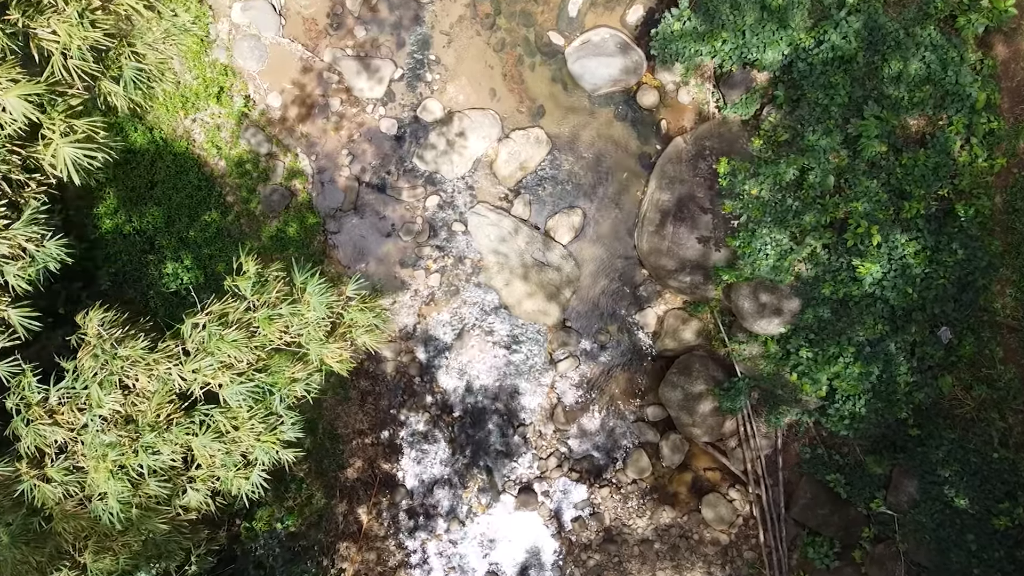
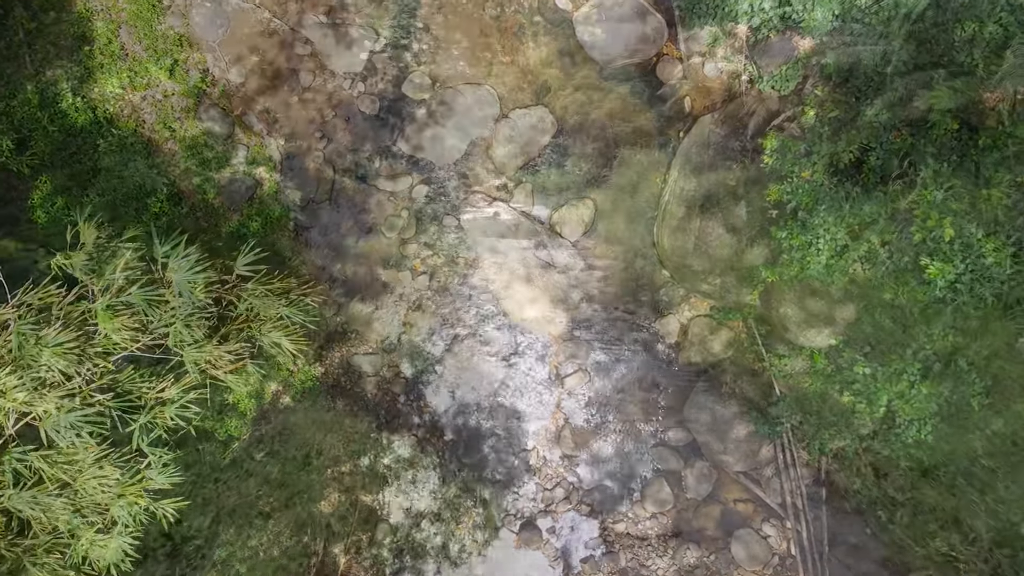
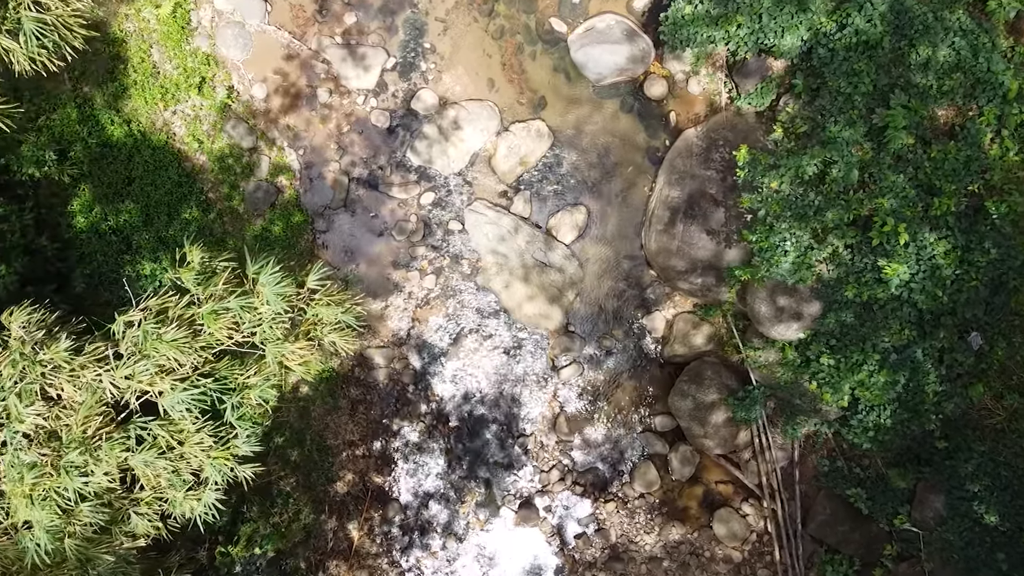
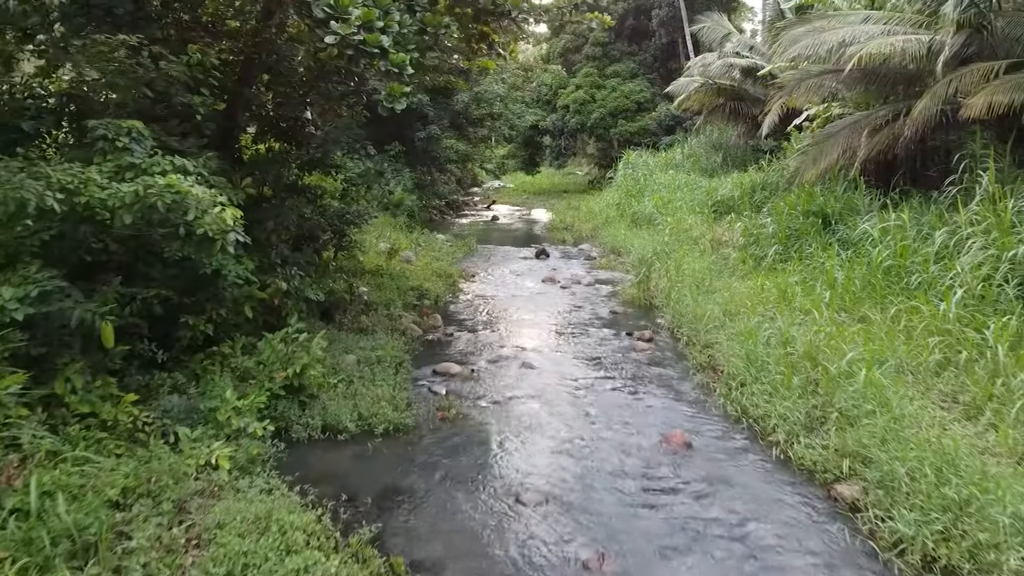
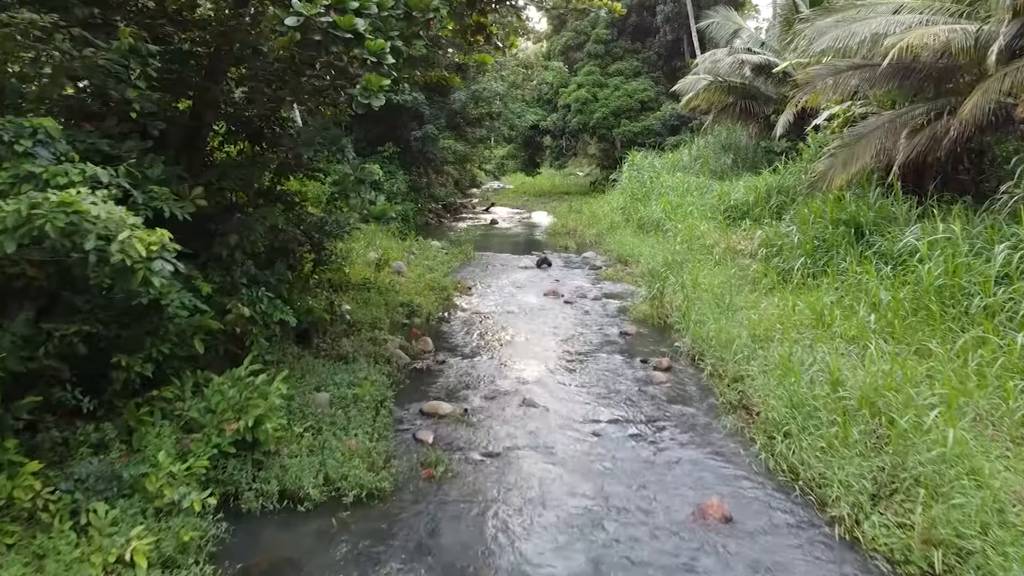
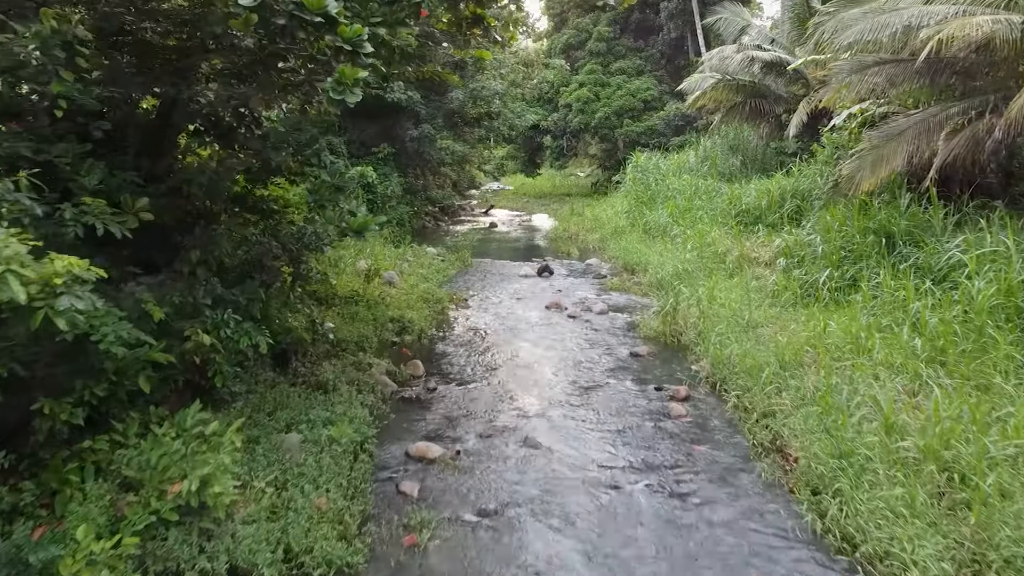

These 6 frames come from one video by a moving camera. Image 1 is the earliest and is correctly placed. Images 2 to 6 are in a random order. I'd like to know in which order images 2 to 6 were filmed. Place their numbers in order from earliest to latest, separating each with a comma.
3, 2, 4, 5, 6
